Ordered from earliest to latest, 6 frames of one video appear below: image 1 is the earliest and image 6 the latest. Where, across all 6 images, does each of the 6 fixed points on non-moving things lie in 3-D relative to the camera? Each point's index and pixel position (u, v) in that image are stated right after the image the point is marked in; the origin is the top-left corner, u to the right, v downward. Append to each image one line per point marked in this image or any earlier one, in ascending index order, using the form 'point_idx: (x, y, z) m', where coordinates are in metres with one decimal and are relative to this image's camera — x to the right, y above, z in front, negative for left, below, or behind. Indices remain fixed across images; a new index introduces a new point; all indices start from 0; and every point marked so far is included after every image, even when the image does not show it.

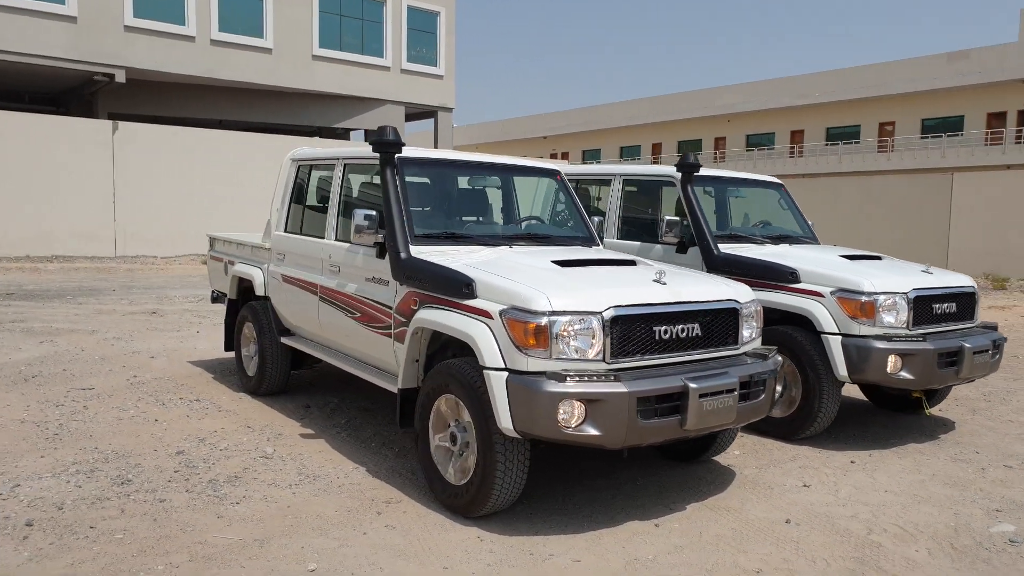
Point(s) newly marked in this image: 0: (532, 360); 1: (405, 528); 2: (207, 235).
0: (+0.1, -0.4, +3.9) m
1: (-0.6, -1.3, +4.1) m
2: (-3.3, +0.6, +8.4) m
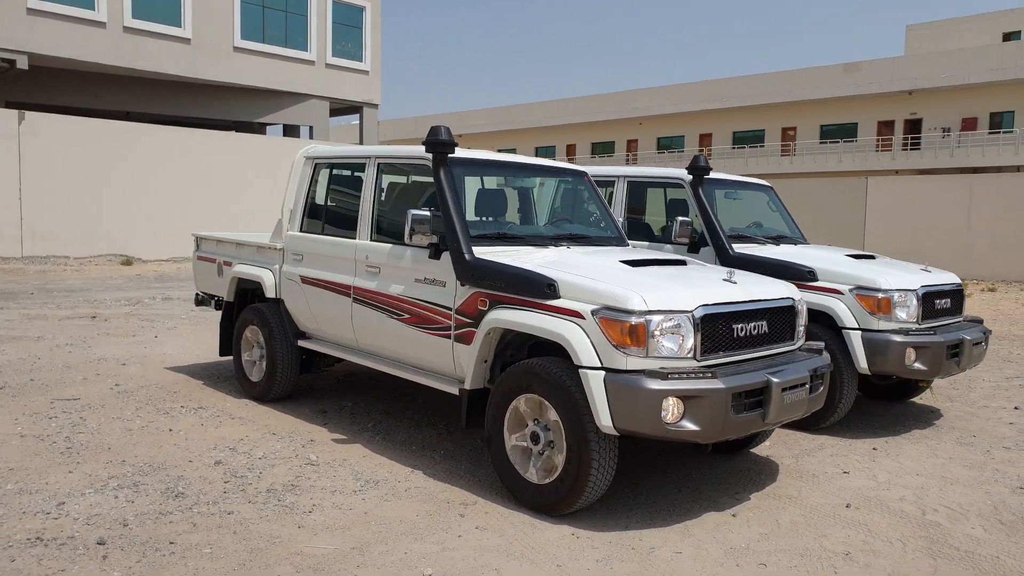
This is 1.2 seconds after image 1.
0: (+0.6, -0.4, +4.0) m
1: (-0.1, -1.3, +4.1) m
2: (-3.3, +0.5, +8.0) m
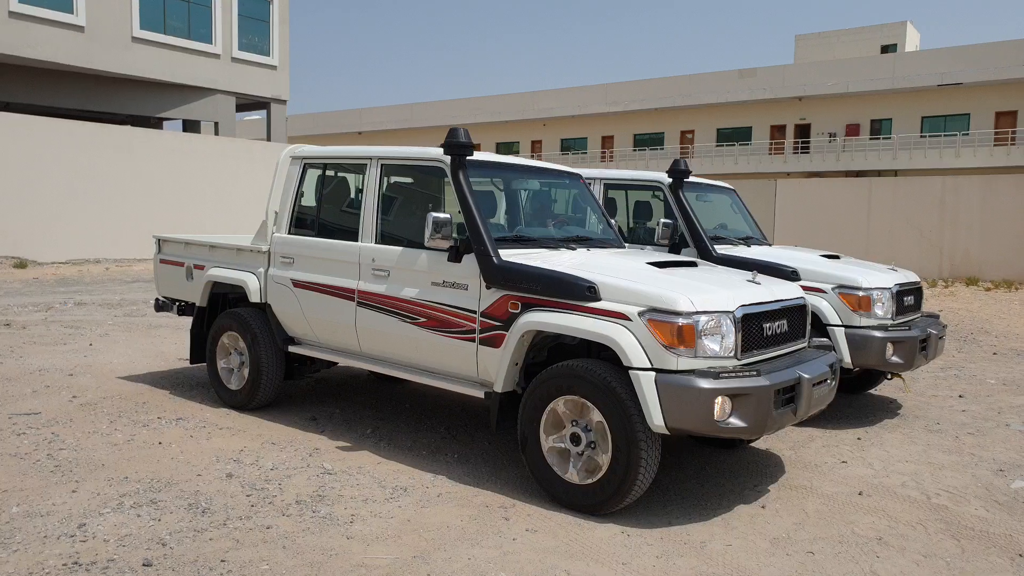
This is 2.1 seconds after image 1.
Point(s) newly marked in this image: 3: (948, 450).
0: (+0.9, -0.4, +4.1) m
1: (+0.2, -1.3, +4.1) m
2: (-3.5, +0.5, +7.6) m
3: (+3.2, -1.2, +5.8) m
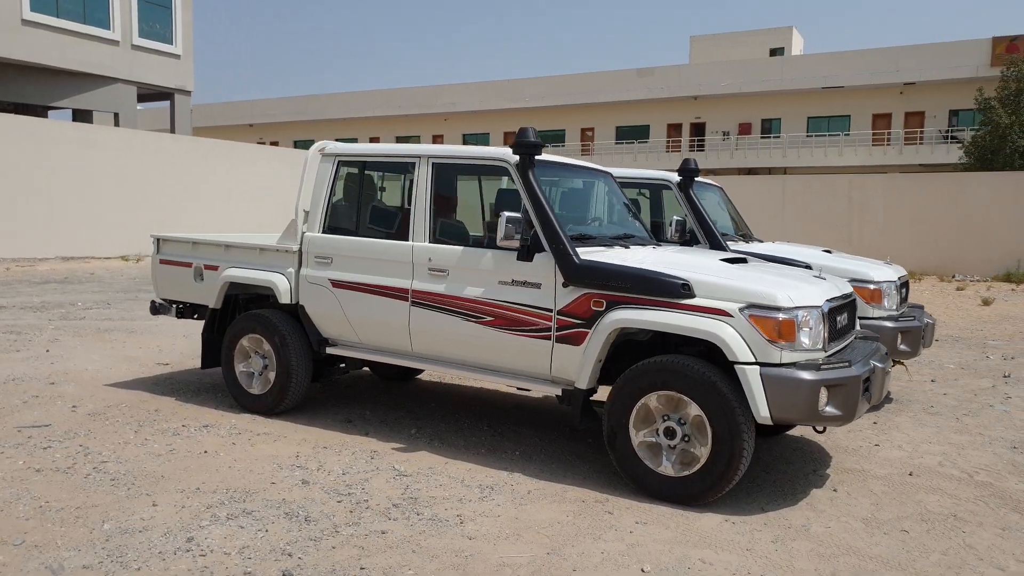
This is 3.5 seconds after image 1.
0: (+1.5, -0.4, +4.3) m
1: (+0.8, -1.3, +4.3) m
2: (-3.3, +0.5, +7.2) m
3: (+3.6, -1.2, +6.3) m
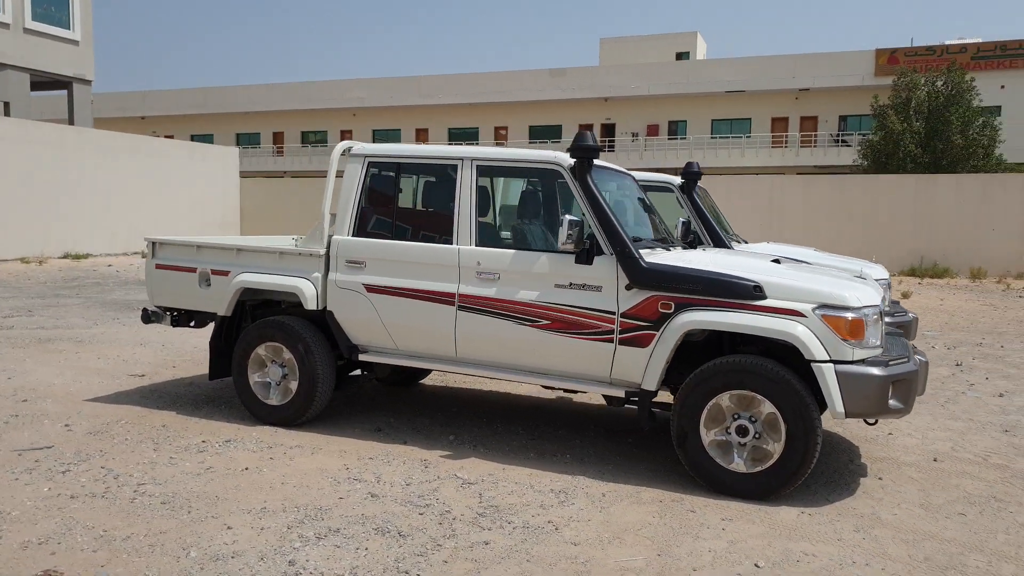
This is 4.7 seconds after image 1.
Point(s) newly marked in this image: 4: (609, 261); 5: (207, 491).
0: (+2.0, -0.4, +4.5) m
1: (+1.3, -1.3, +4.4) m
2: (-3.2, +0.4, +6.8) m
3: (+3.8, -1.1, +6.8) m
4: (+0.6, +0.2, +5.1) m
5: (-1.8, -1.2, +4.7) m
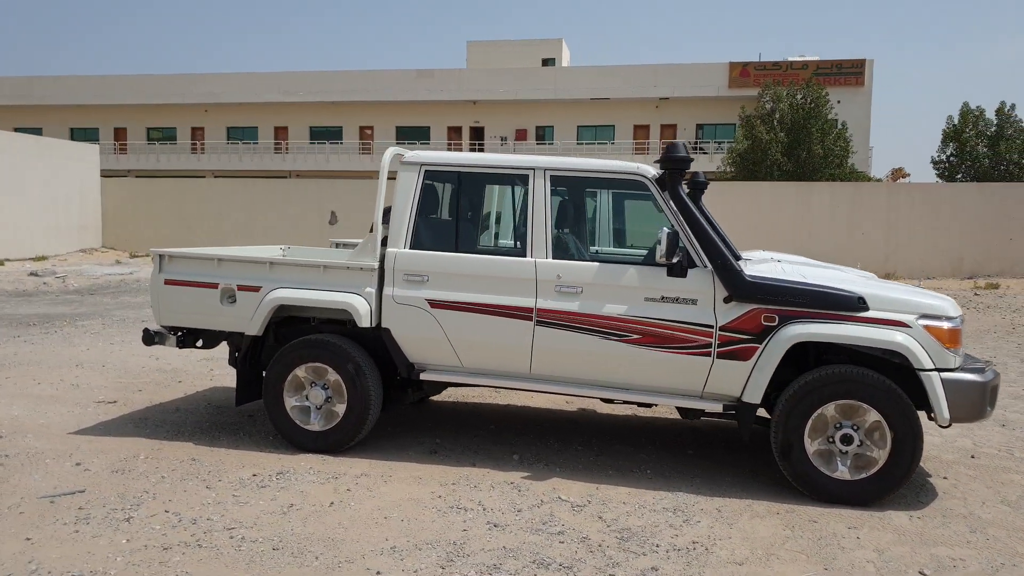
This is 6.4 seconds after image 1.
0: (+2.7, -0.4, +4.7) m
1: (+2.0, -1.4, +4.5) m
2: (-2.8, +0.3, +6.1) m
3: (+4.1, -1.2, +7.3) m
4: (+1.2, +0.1, +5.1) m
5: (-1.1, -1.3, +4.3) m
